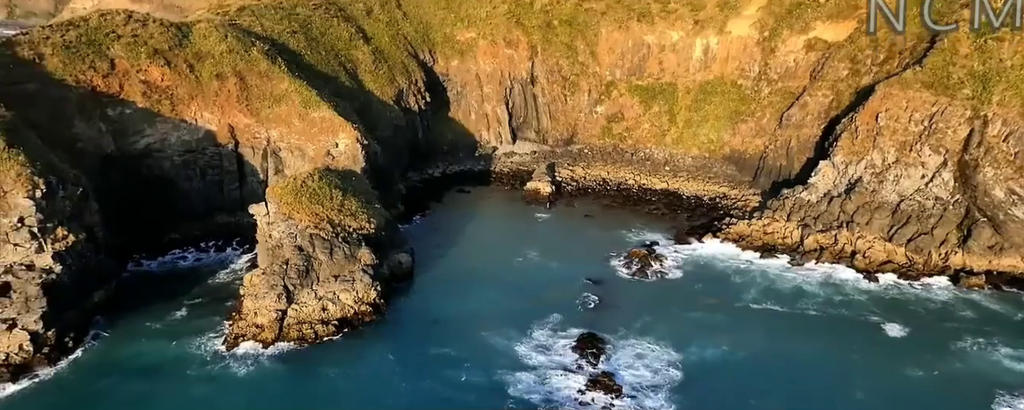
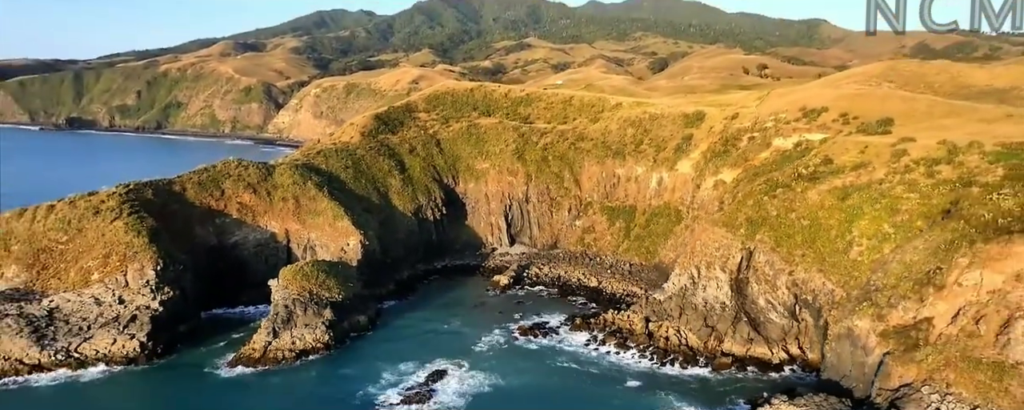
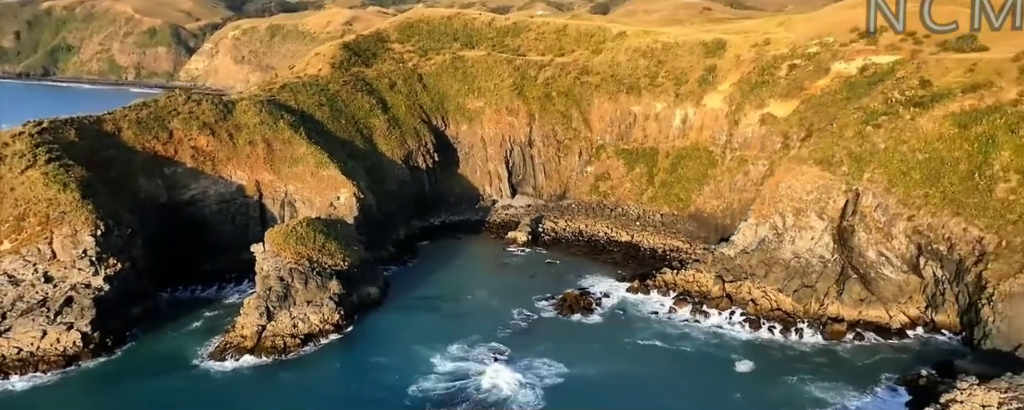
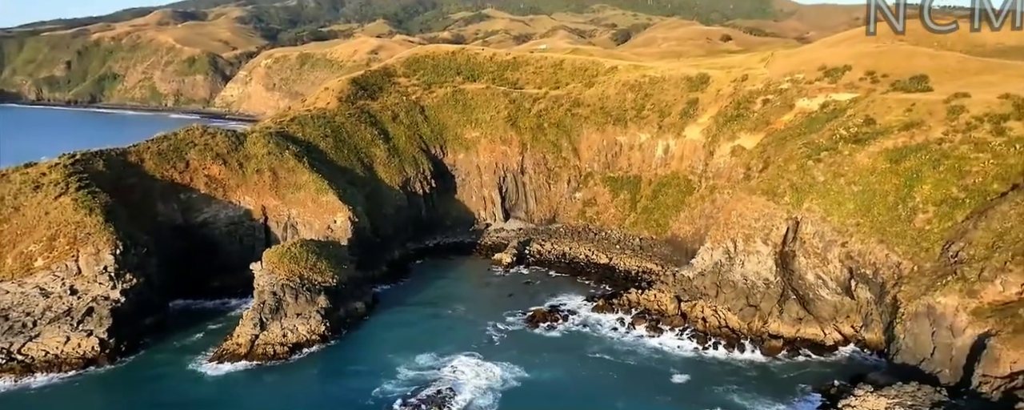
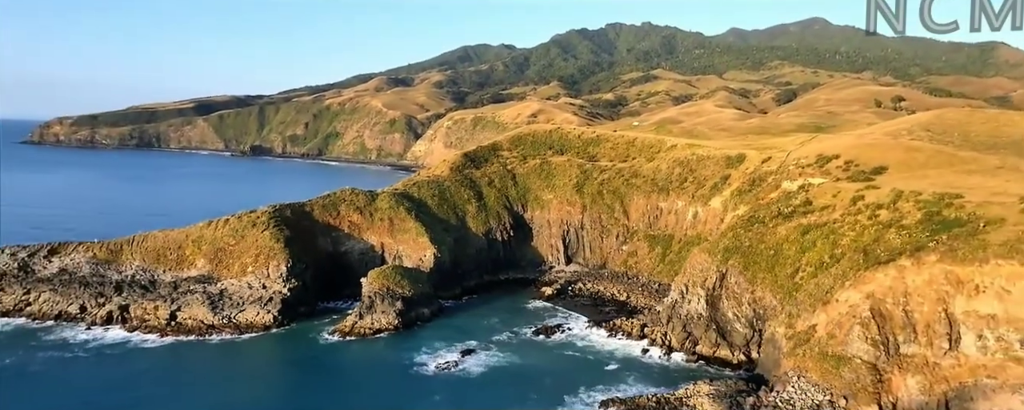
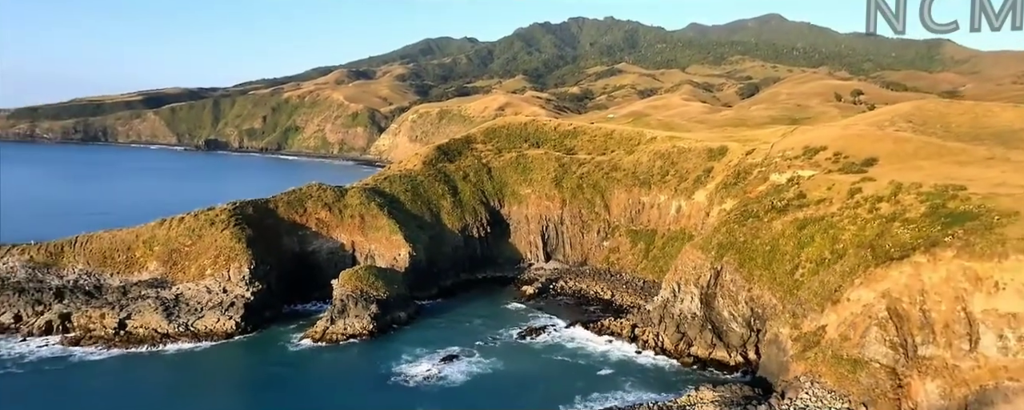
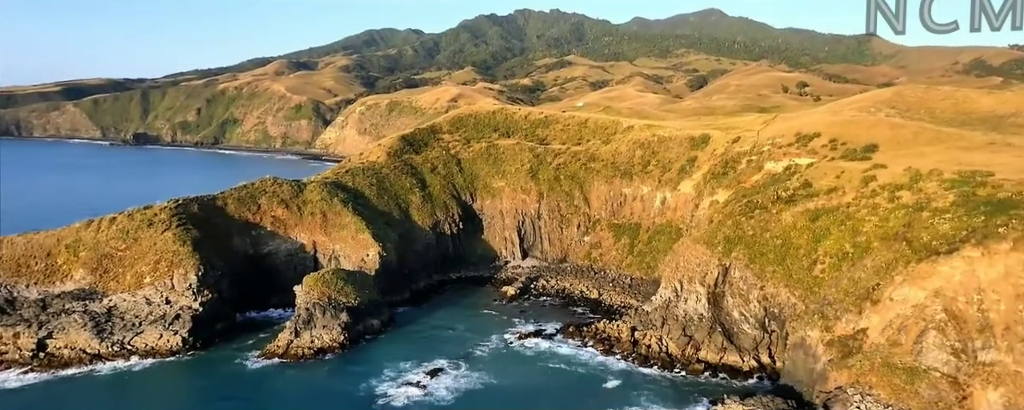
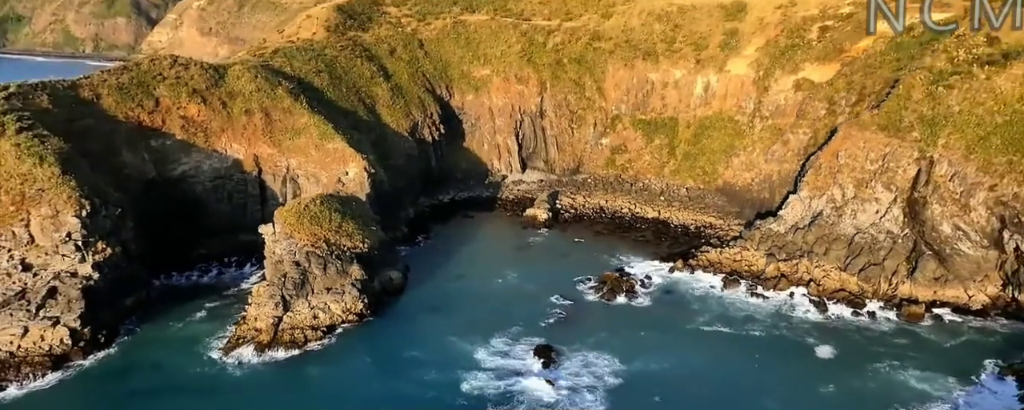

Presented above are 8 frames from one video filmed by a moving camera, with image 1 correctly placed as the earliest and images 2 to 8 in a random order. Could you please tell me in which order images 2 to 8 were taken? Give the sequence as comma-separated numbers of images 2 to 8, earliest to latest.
8, 3, 4, 2, 7, 6, 5
